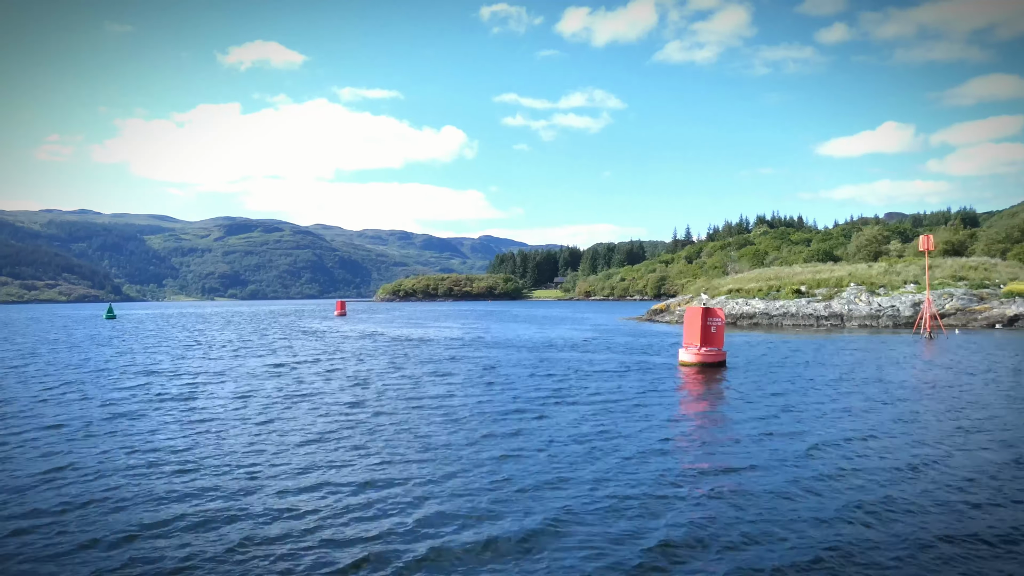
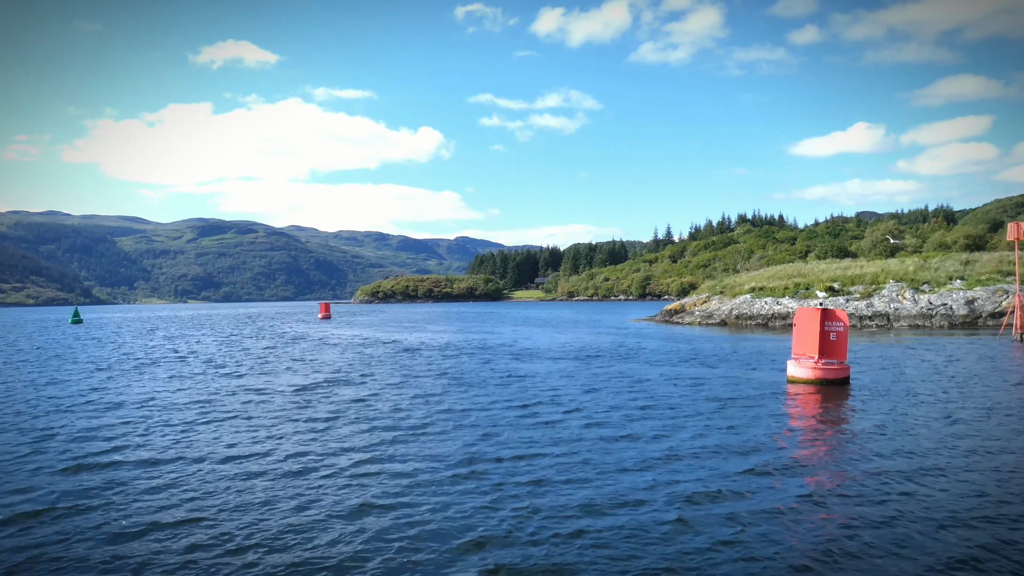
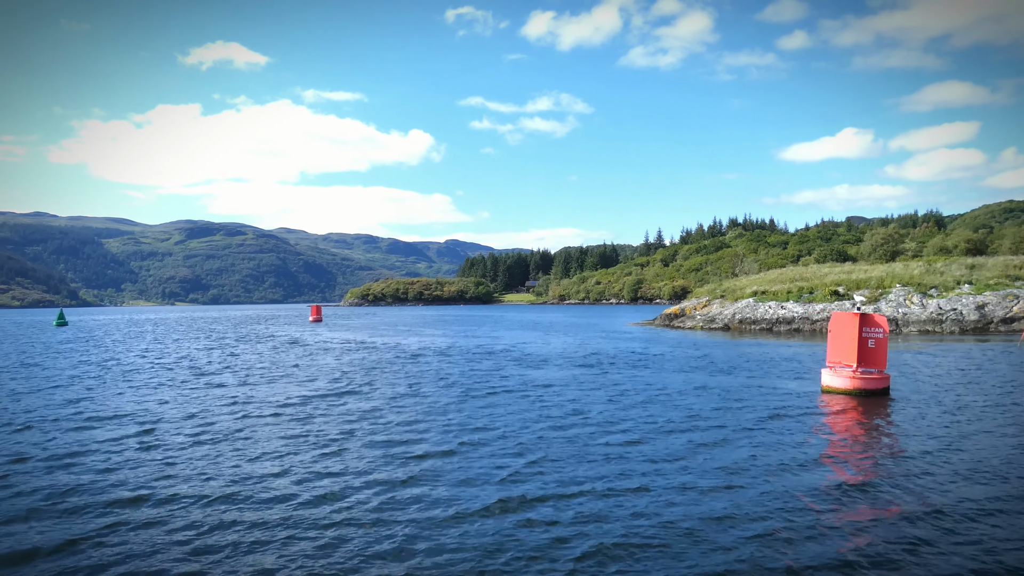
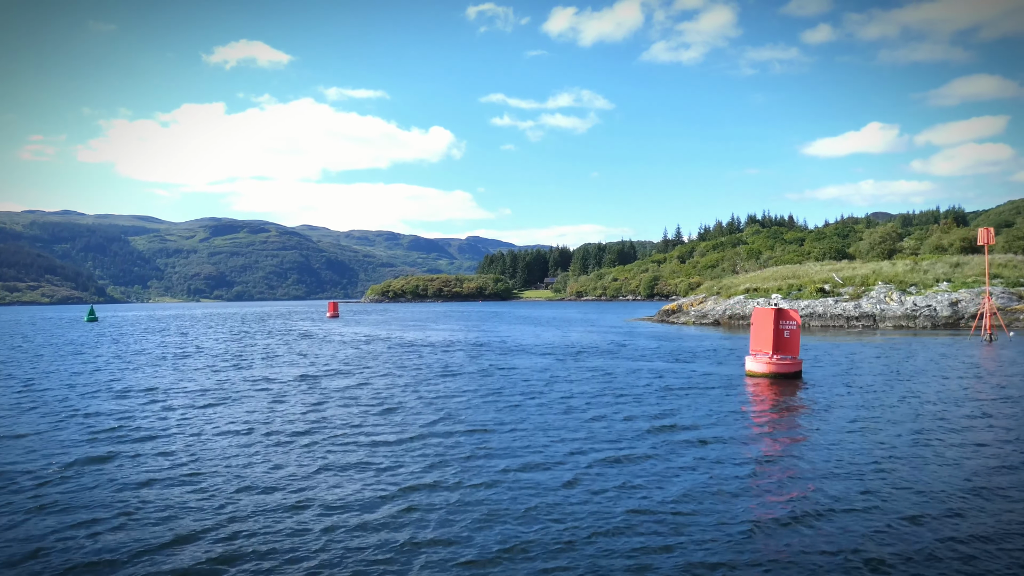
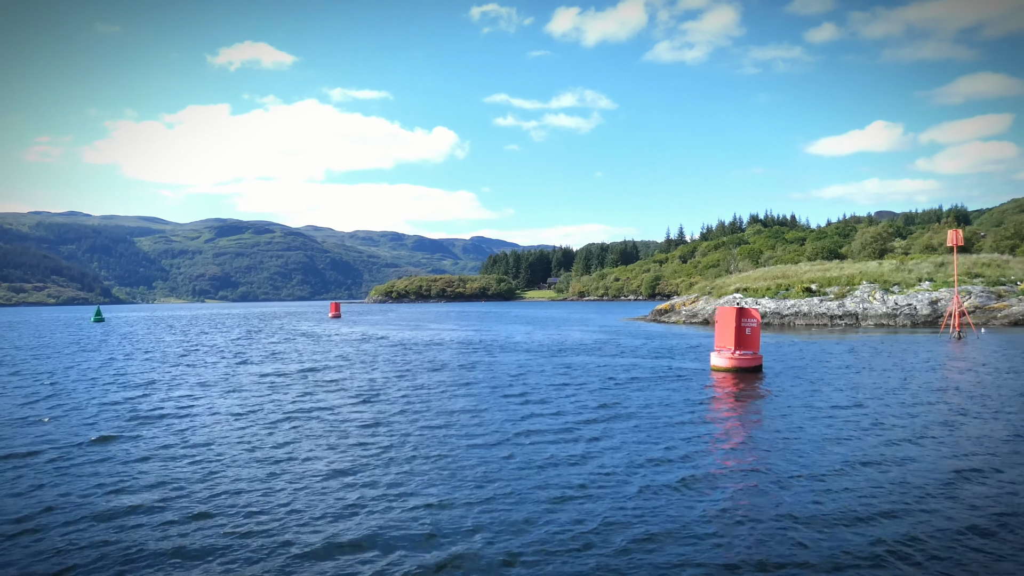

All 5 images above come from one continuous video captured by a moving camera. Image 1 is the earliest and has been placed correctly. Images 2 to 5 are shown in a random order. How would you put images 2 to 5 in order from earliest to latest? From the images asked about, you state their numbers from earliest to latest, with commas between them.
5, 4, 2, 3
